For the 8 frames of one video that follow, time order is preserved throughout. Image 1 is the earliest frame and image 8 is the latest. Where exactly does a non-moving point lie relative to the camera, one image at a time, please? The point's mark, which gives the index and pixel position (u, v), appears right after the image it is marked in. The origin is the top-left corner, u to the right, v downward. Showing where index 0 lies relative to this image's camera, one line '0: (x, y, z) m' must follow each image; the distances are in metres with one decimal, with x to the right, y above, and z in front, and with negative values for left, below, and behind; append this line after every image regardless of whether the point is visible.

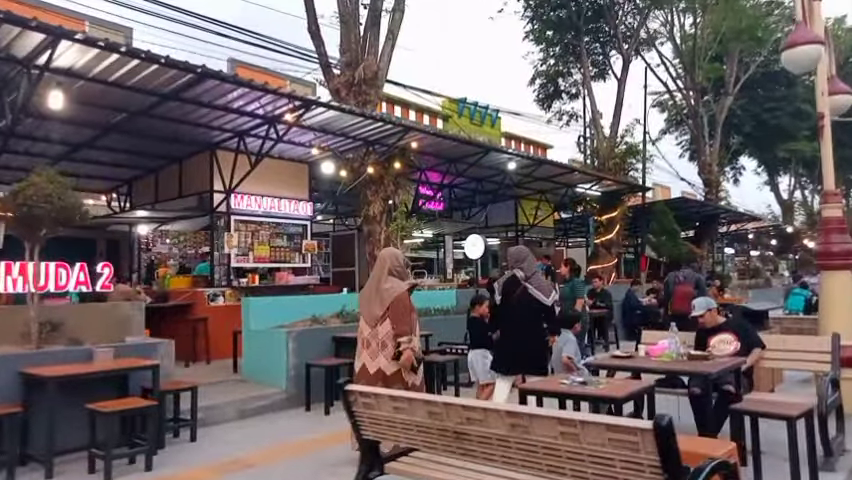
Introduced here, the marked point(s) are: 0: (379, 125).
0: (-0.9, +2.1, +11.2) m
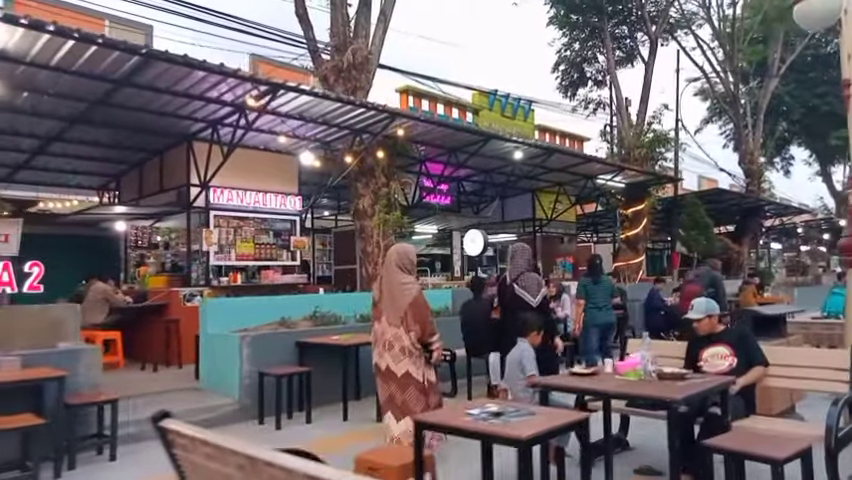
0: (-1.1, +2.2, +10.4) m
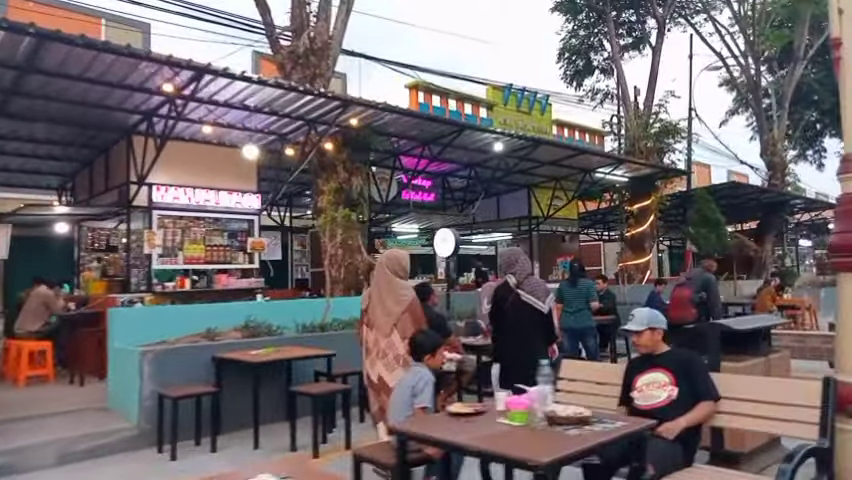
0: (-1.8, +2.2, +9.5) m
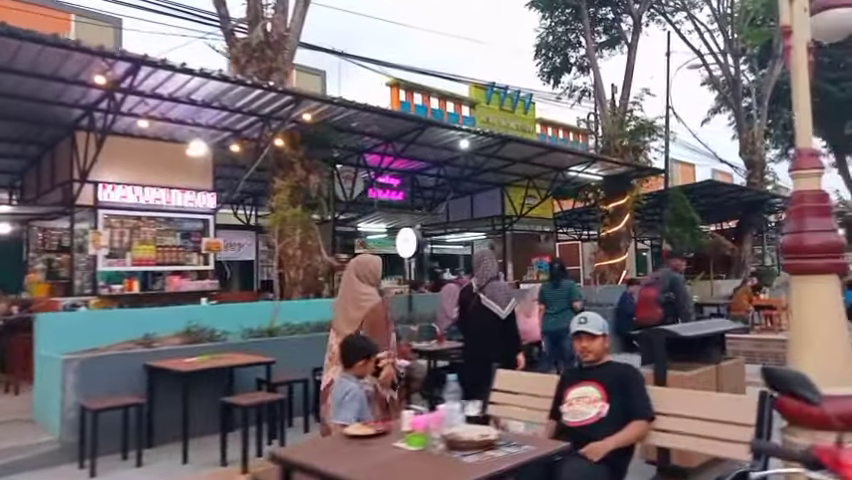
0: (-2.4, +2.2, +9.1) m
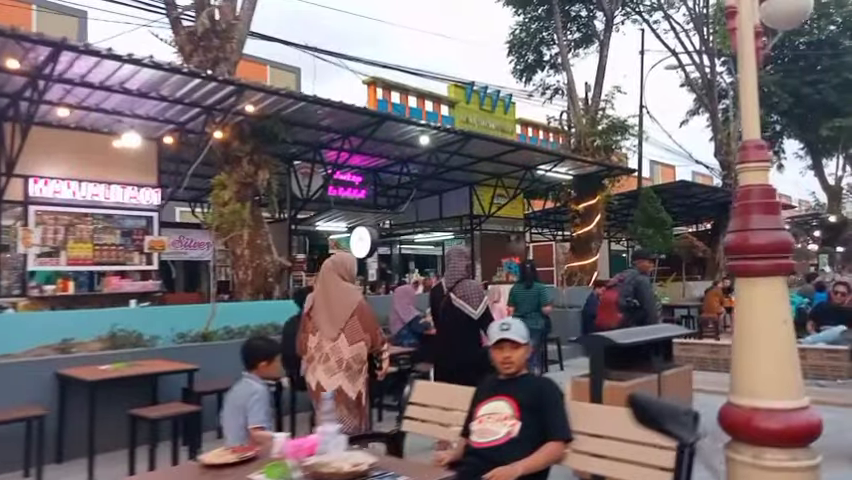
0: (-3.2, +2.2, +8.6) m
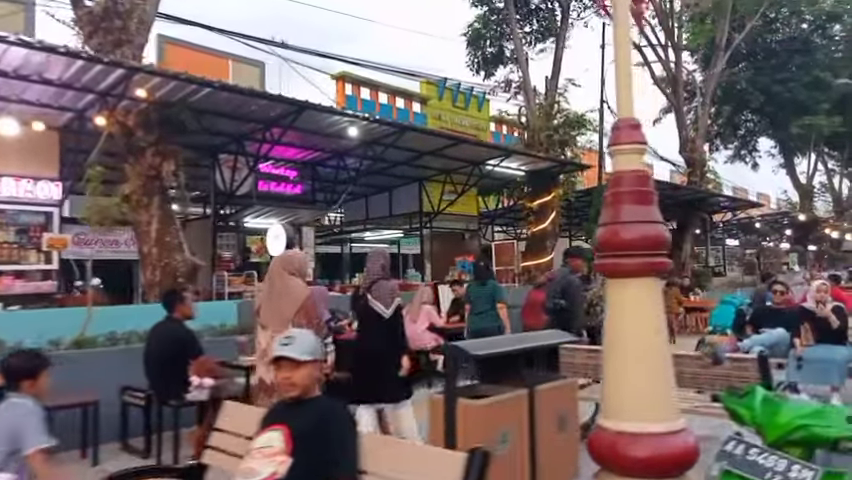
0: (-4.3, +2.2, +7.8) m
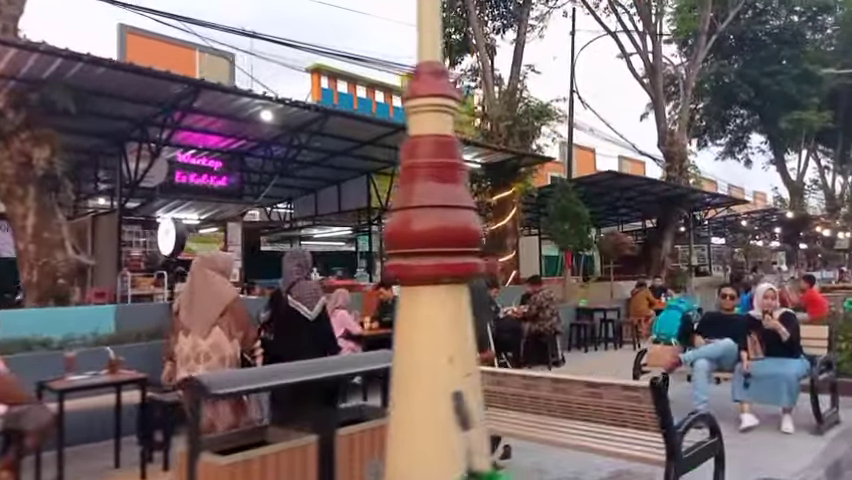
0: (-5.6, +2.3, +6.7) m
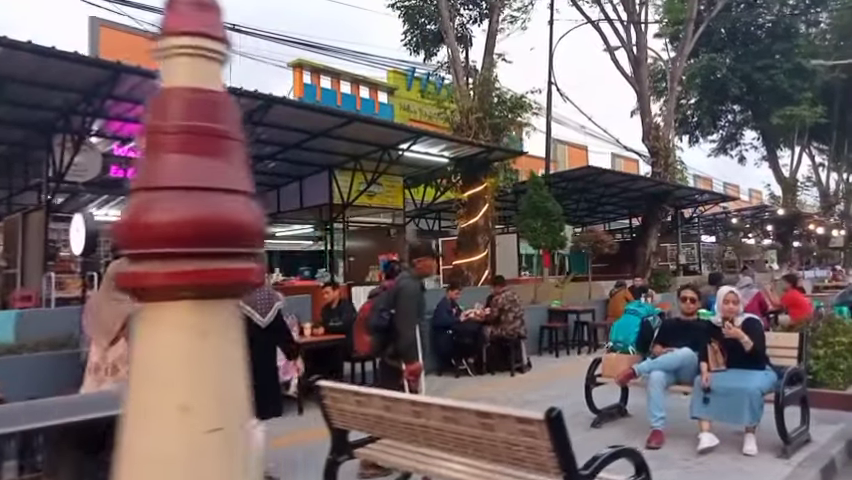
0: (-6.4, +2.3, +6.0) m
